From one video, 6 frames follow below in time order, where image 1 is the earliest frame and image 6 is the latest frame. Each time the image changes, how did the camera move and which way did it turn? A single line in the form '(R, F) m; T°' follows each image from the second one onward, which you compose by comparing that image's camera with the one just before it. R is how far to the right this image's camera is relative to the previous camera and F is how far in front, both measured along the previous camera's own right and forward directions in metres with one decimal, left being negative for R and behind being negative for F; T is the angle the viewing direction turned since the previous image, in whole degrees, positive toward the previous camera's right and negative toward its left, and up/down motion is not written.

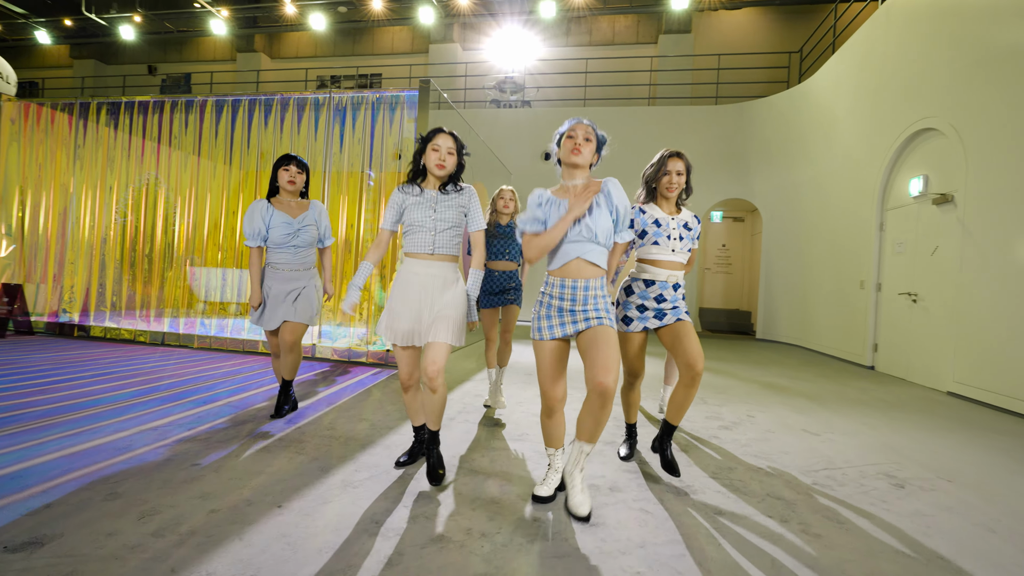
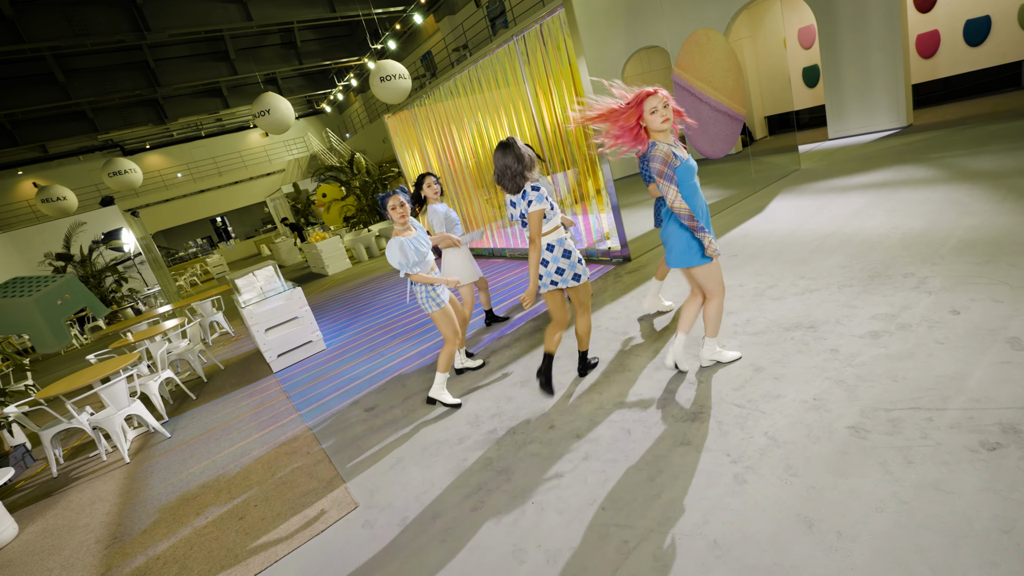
(+1.8, +0.2) m; -49°
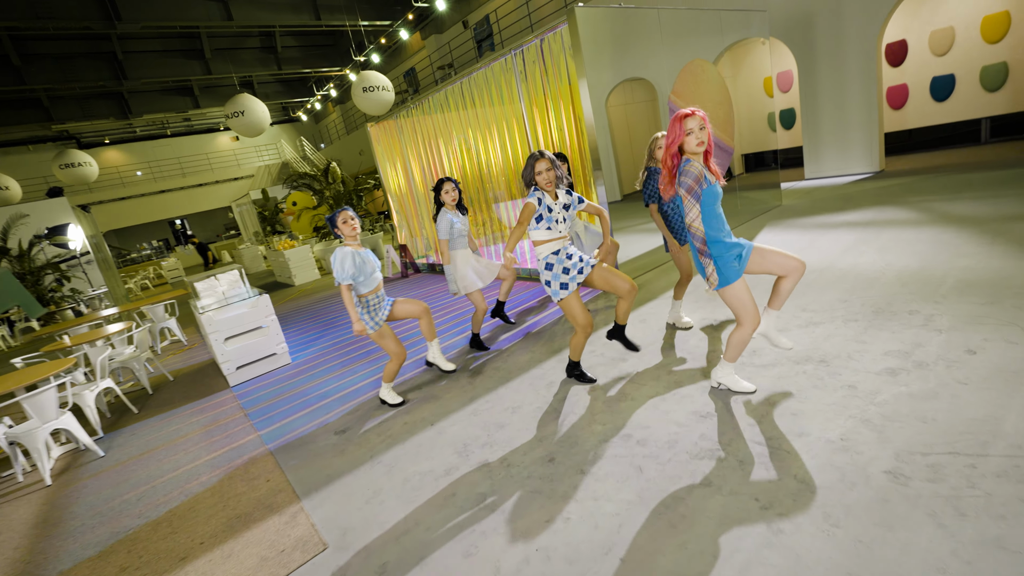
(-0.2, +0.2) m; +4°
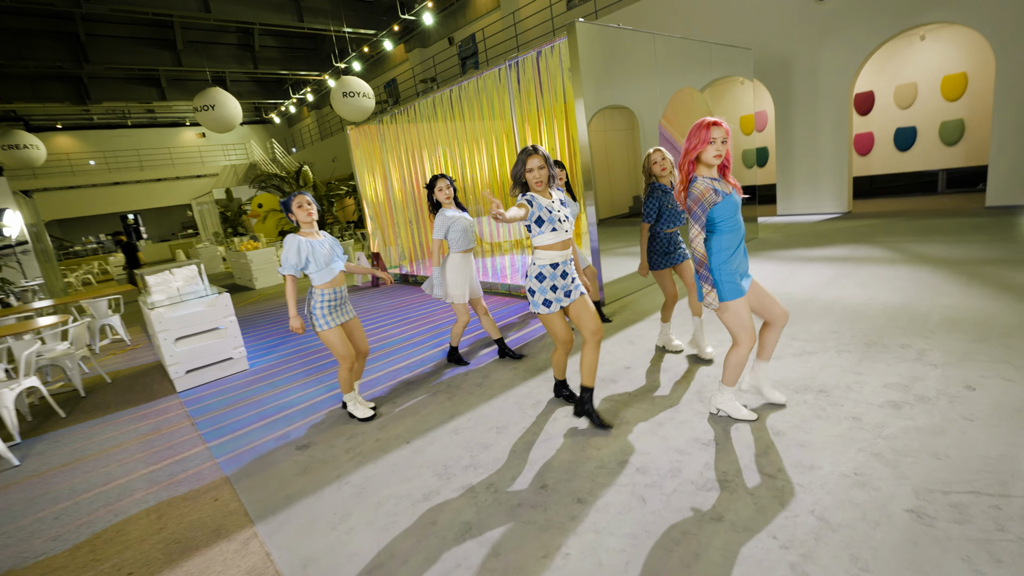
(-0.1, +0.2) m; +4°
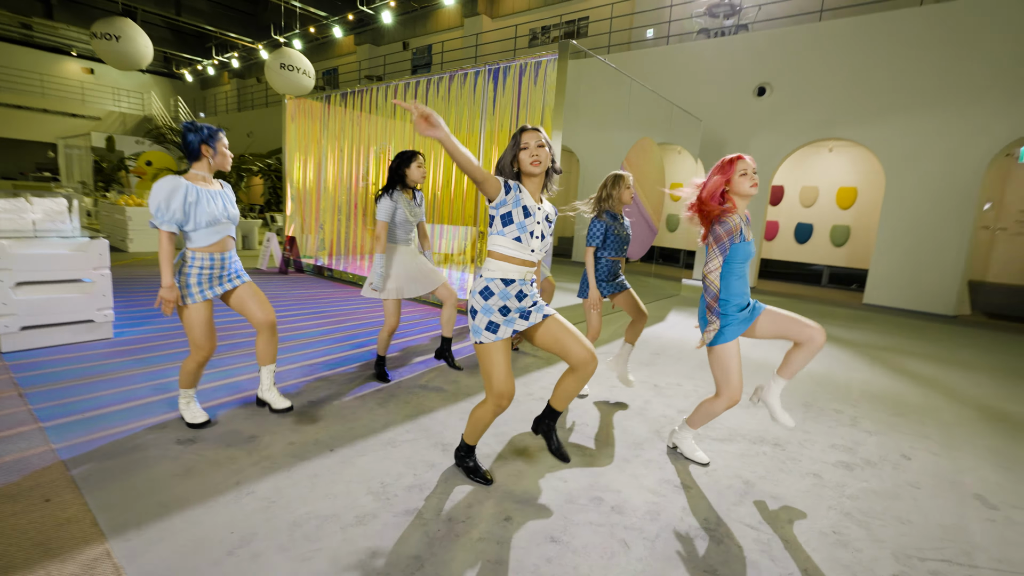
(-0.3, +0.3) m; +12°
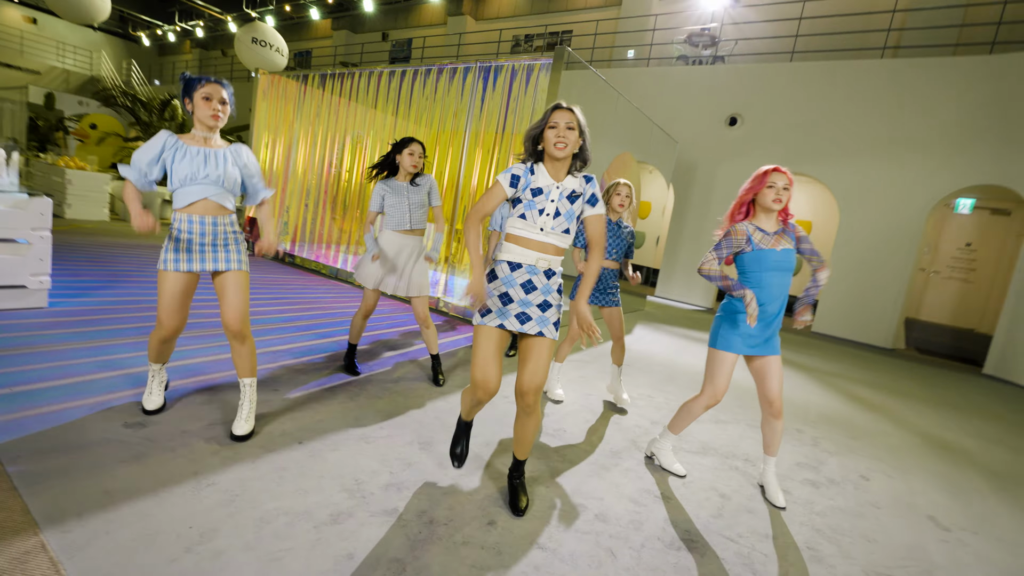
(-0.2, +0.1) m; +5°
